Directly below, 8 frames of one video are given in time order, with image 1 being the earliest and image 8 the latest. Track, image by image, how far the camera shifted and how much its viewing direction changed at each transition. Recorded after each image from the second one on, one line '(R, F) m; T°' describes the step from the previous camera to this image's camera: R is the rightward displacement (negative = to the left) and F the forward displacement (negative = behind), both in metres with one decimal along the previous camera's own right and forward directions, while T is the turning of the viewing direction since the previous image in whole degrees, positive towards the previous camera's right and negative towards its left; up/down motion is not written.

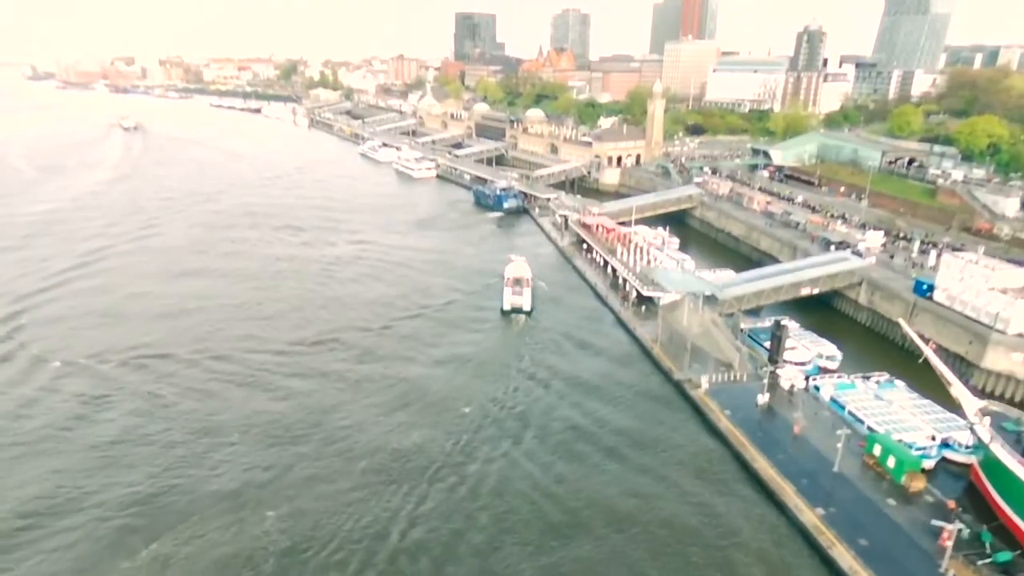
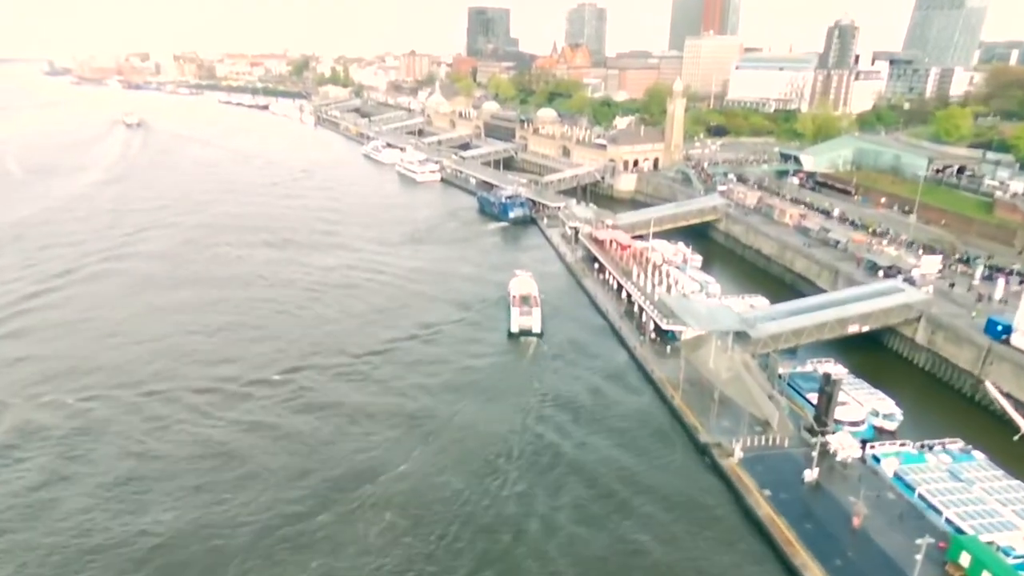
(+0.9, +5.7) m; -1°
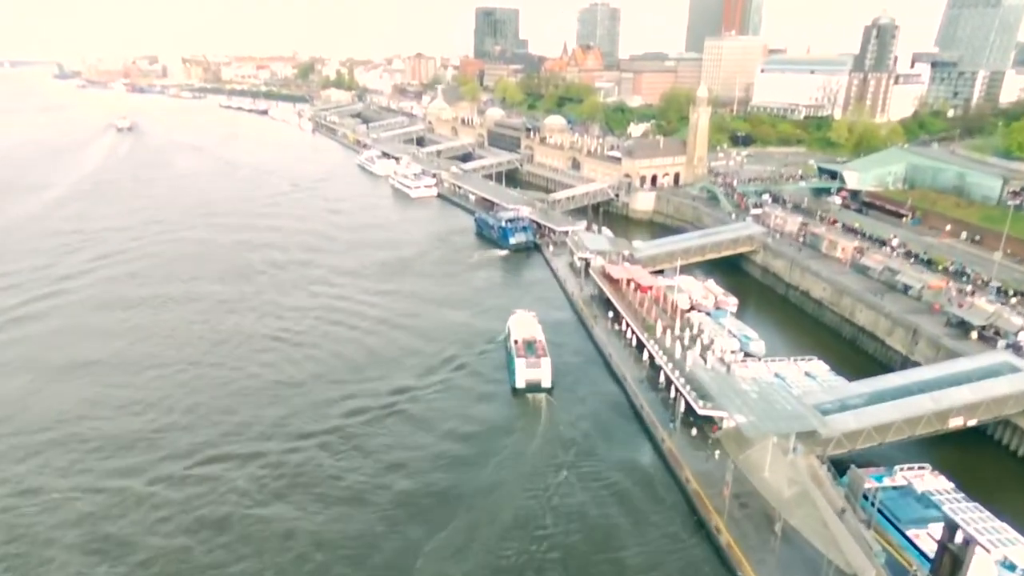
(+0.9, +8.8) m; -1°
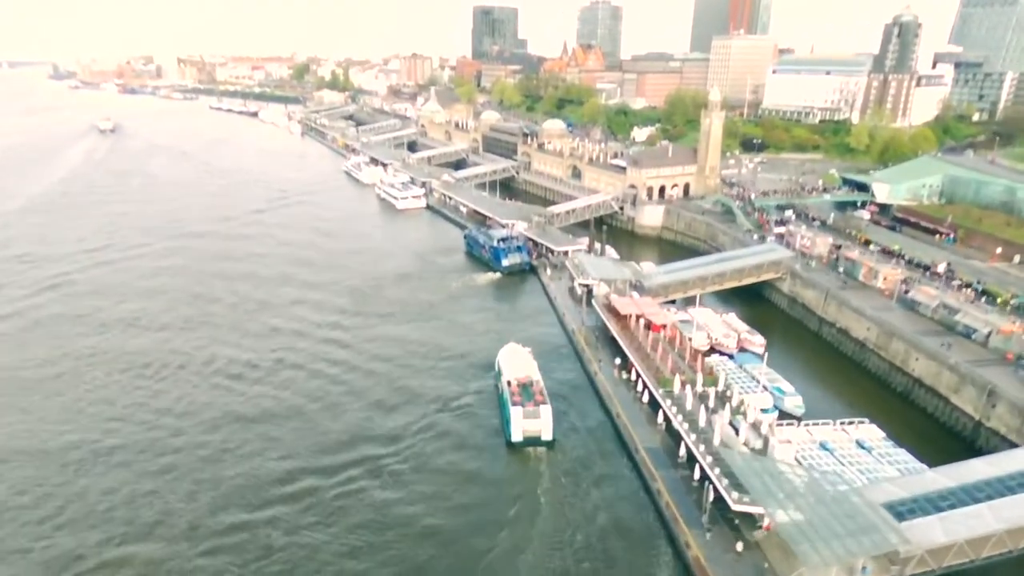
(+0.6, +6.4) m; 0°
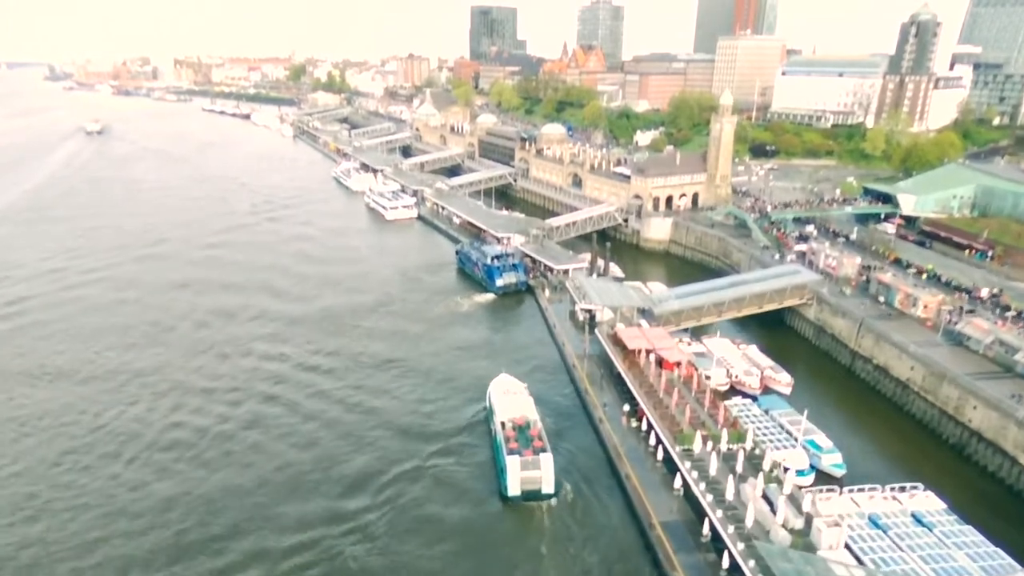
(+0.4, +4.6) m; 0°
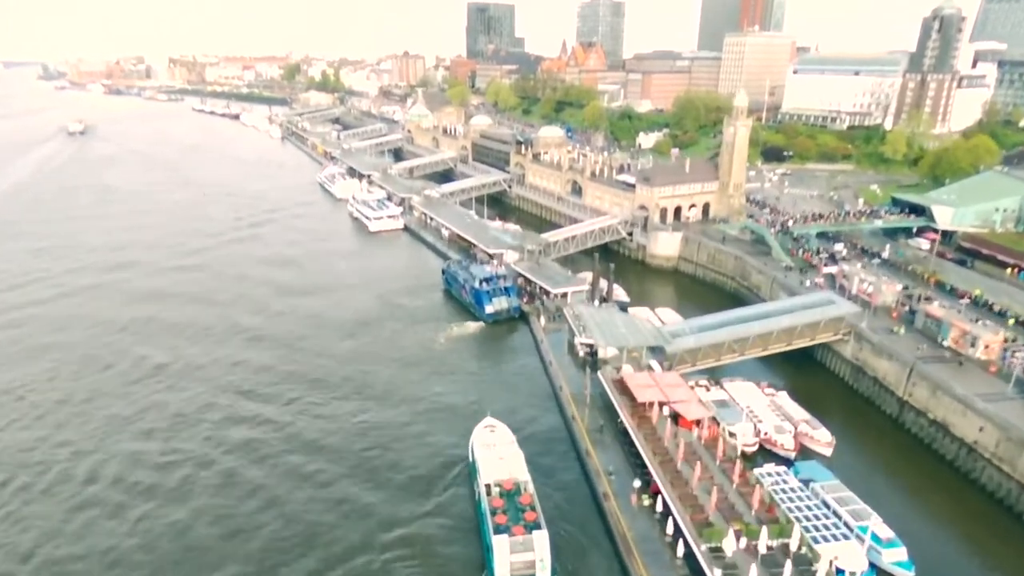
(+0.6, +5.5) m; 0°
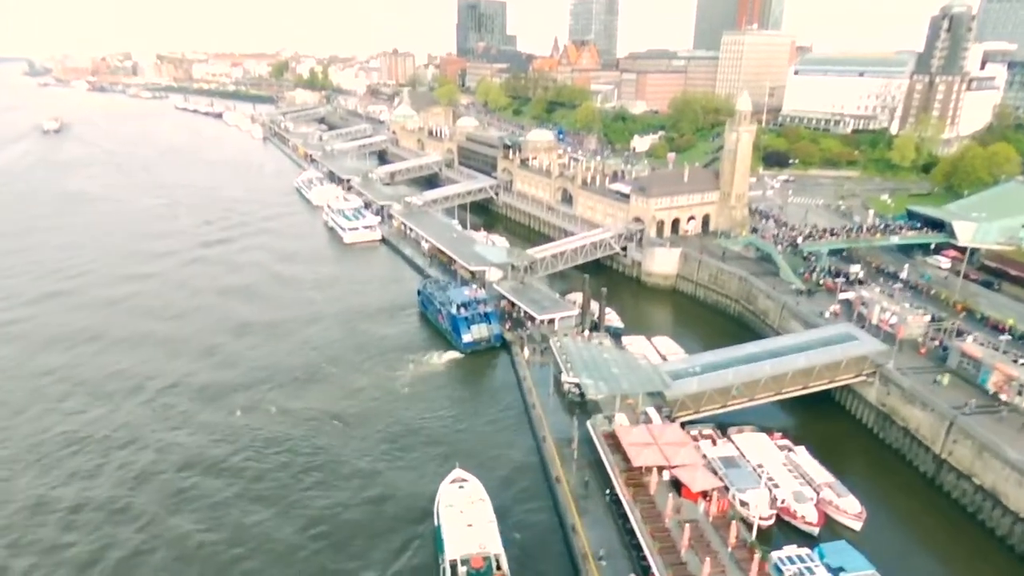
(+0.8, +4.5) m; +1°
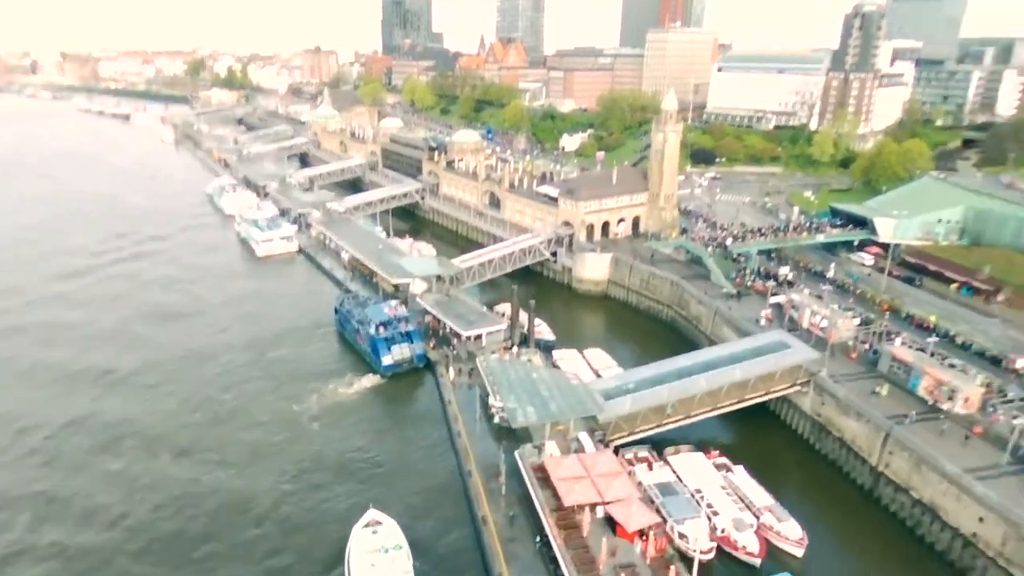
(+1.0, +2.4) m; +6°
